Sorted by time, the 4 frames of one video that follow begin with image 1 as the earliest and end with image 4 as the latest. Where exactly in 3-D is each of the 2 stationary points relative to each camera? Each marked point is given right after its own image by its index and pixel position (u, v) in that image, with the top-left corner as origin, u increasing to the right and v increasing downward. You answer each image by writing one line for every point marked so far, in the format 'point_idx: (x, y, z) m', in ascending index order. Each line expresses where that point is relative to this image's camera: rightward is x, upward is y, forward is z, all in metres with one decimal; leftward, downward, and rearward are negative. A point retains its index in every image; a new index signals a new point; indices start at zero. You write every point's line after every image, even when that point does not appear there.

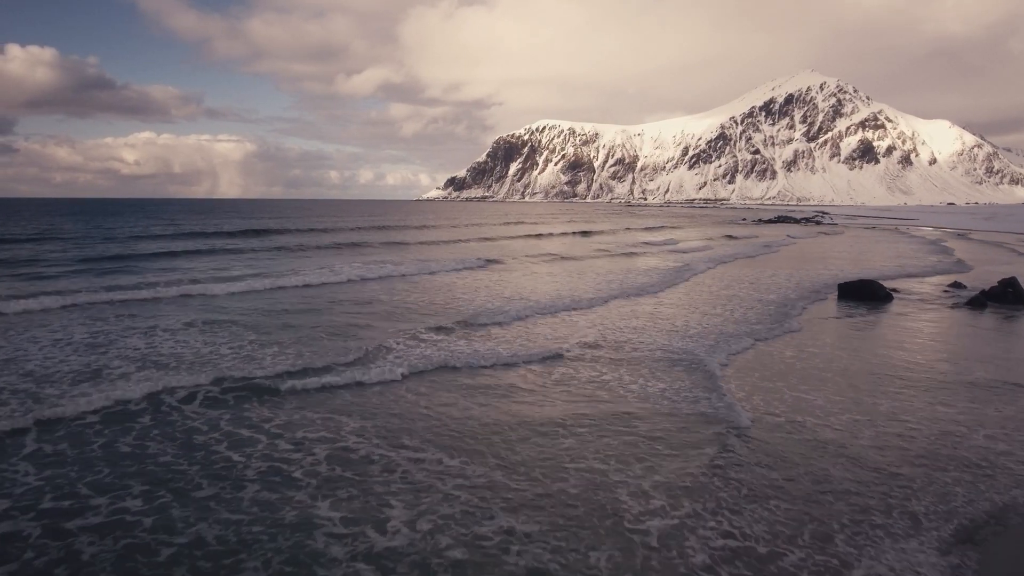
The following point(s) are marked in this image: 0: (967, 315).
0: (+15.6, -1.0, +19.4) m
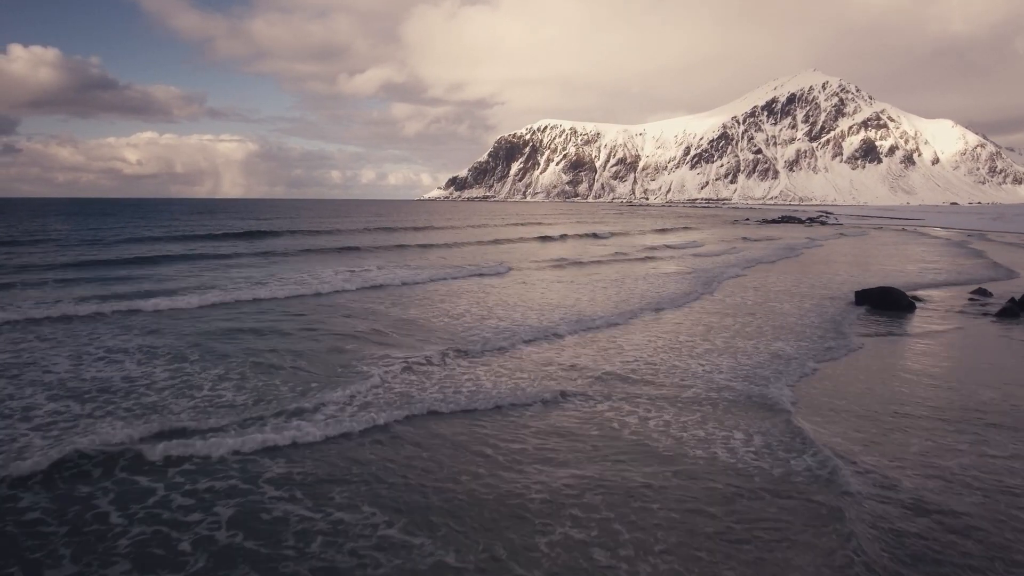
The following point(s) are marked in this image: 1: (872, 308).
0: (+15.2, -1.3, +17.7) m
1: (+12.6, -0.8, +19.8) m
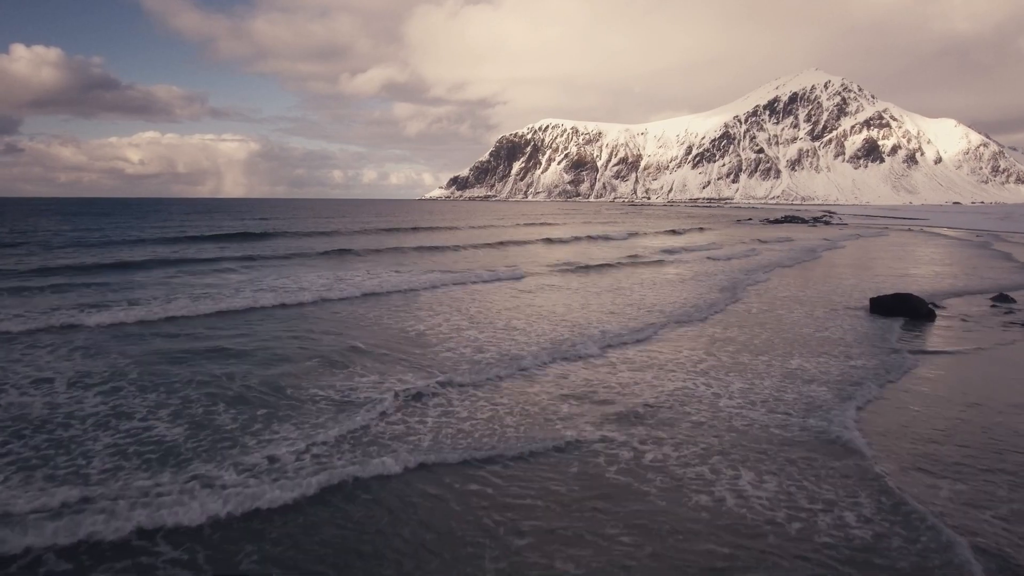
0: (+14.9, -1.6, +16.3) m
1: (+12.3, -1.0, +18.4) m
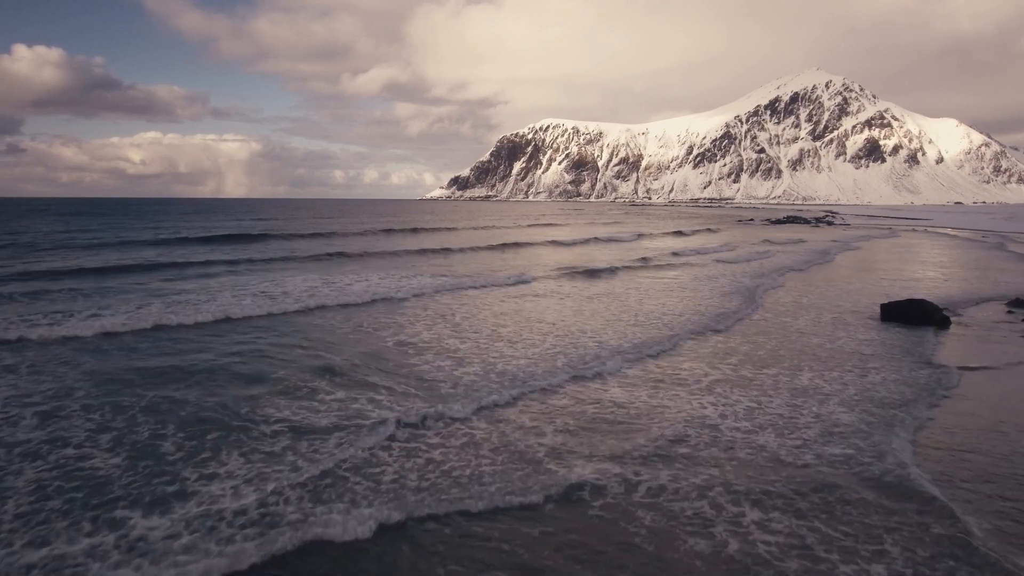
0: (+14.6, -1.8, +15.4) m
1: (+12.0, -1.2, +17.5) m
